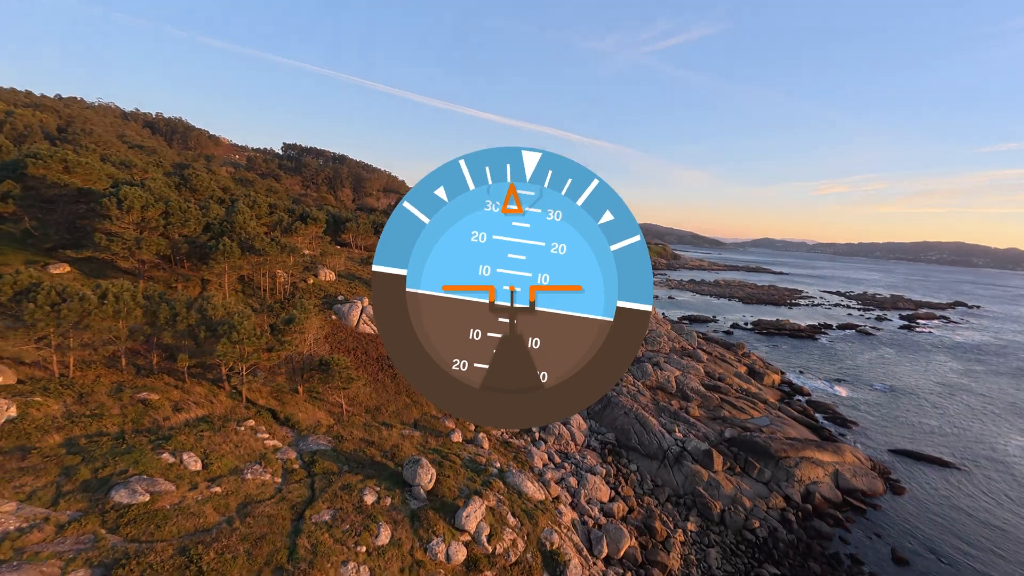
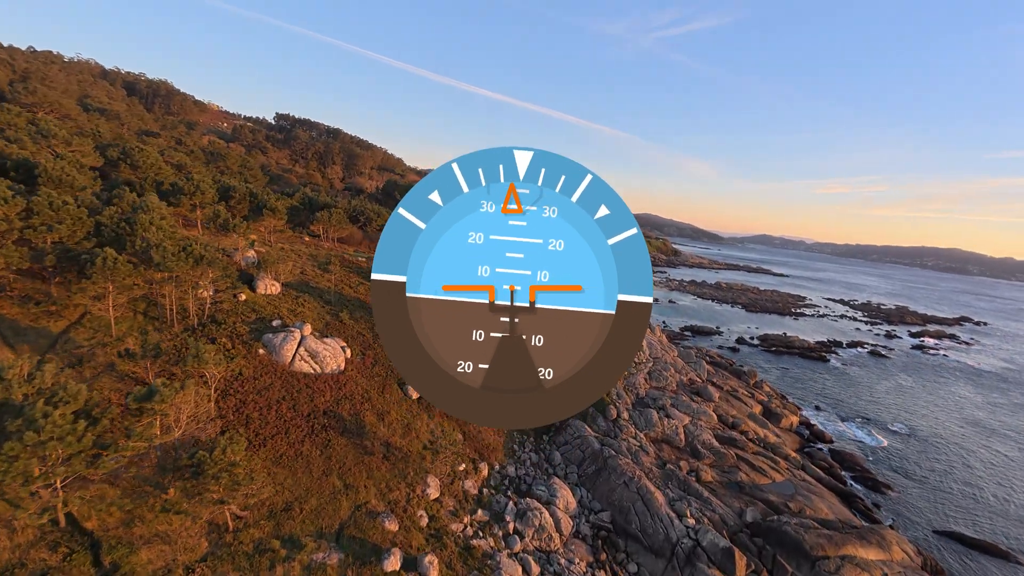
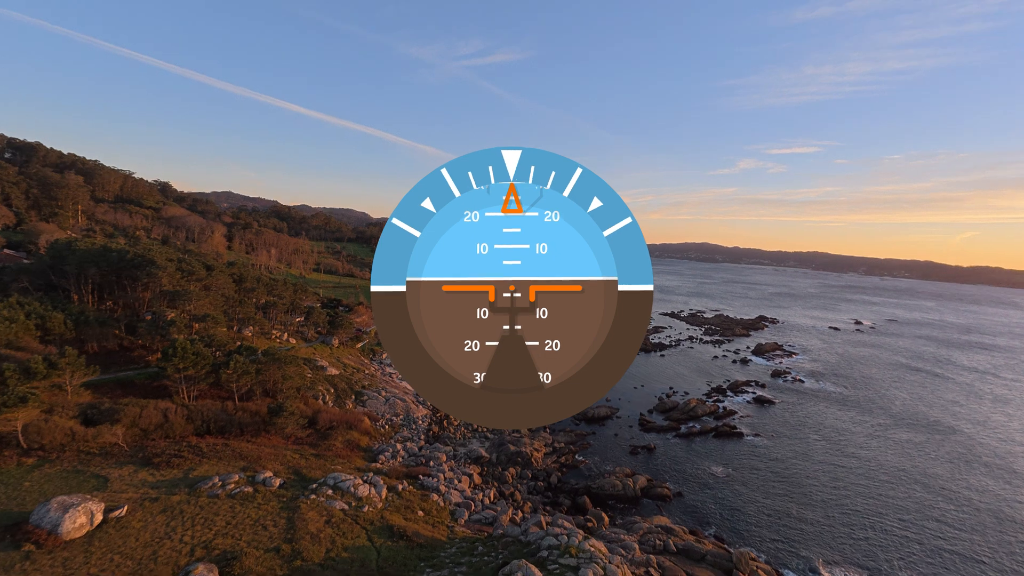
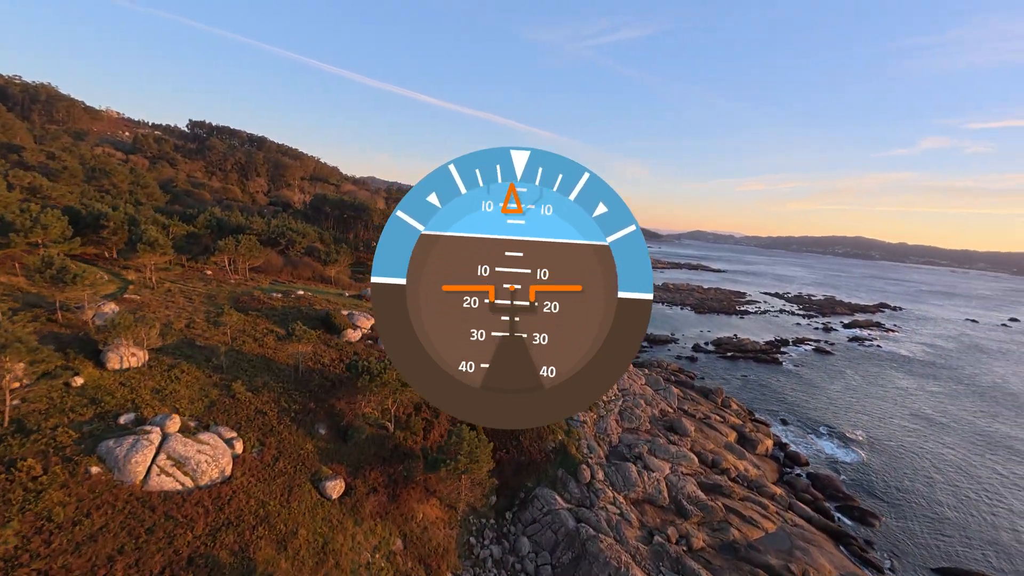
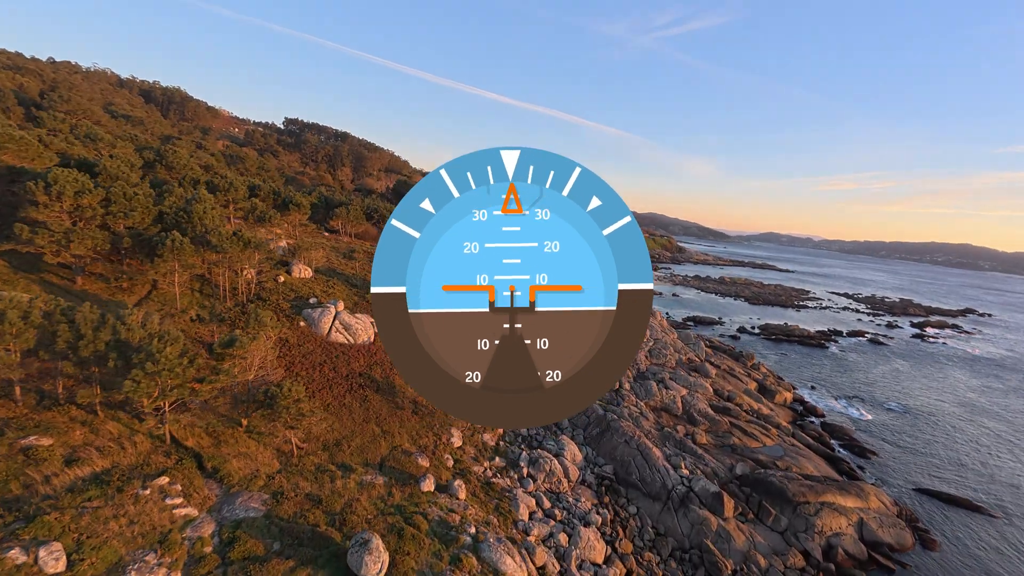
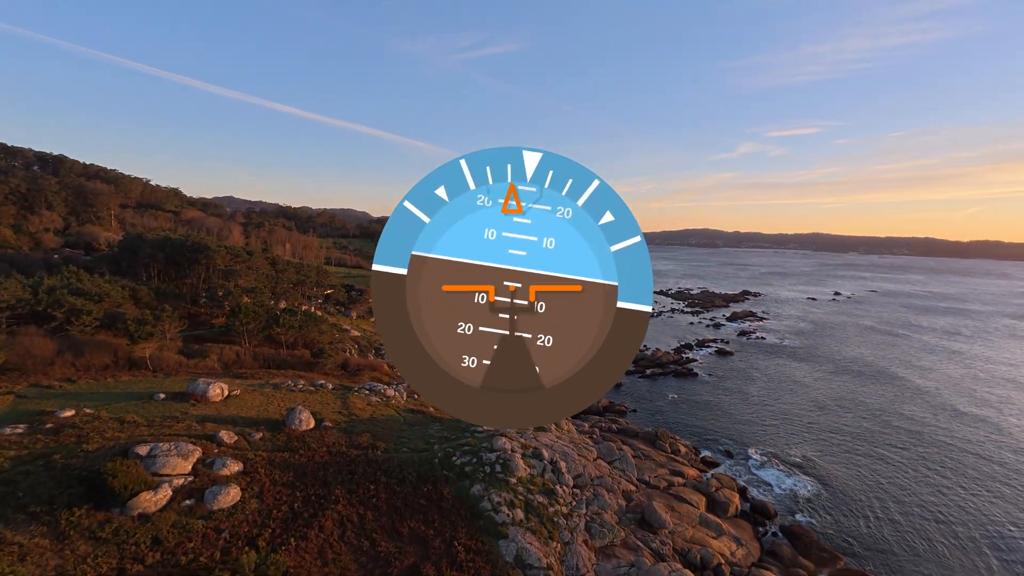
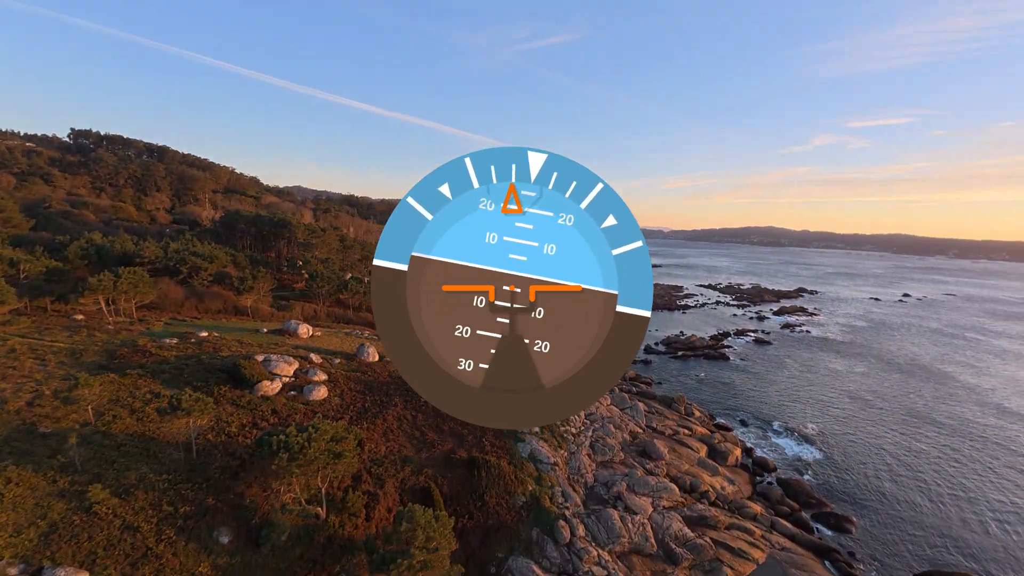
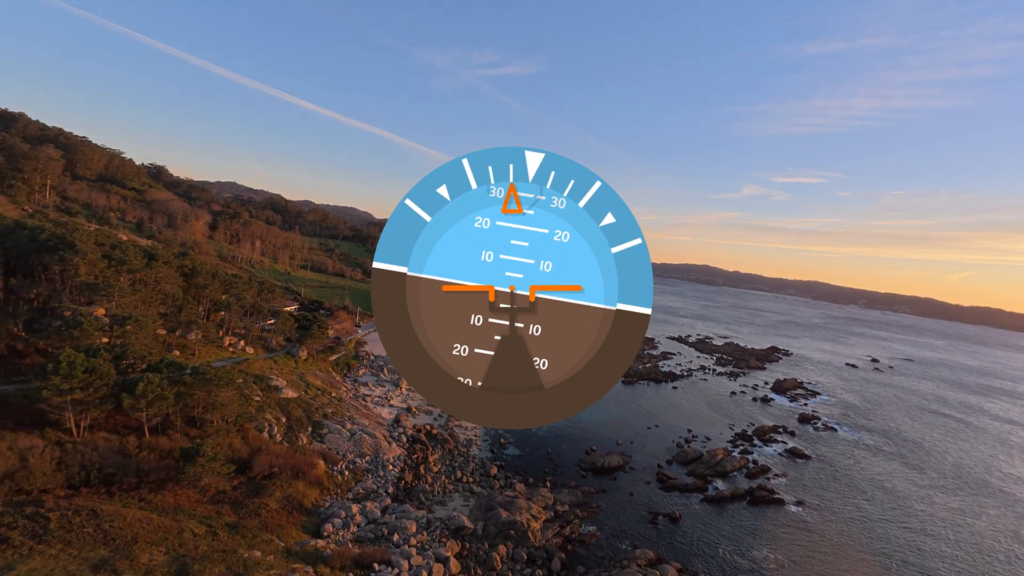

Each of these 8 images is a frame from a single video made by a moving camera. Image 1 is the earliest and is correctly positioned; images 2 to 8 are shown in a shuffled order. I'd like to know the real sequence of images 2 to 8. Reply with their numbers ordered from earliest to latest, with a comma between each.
5, 2, 4, 7, 6, 3, 8
